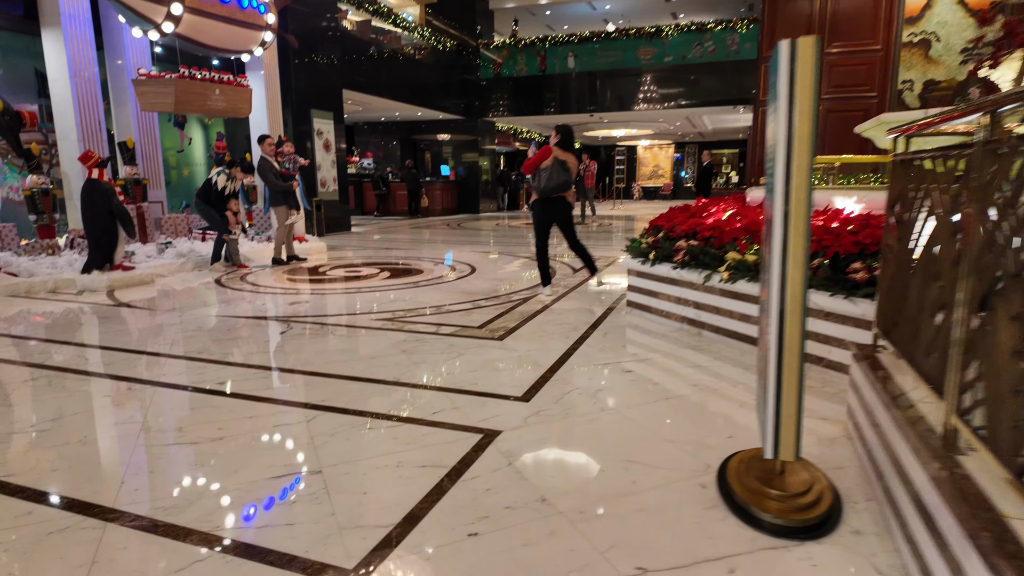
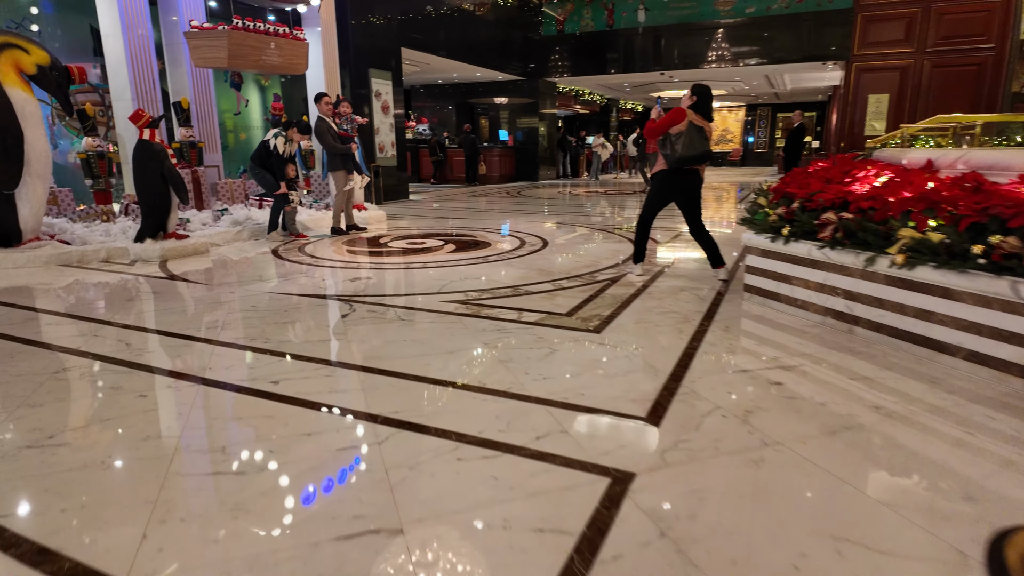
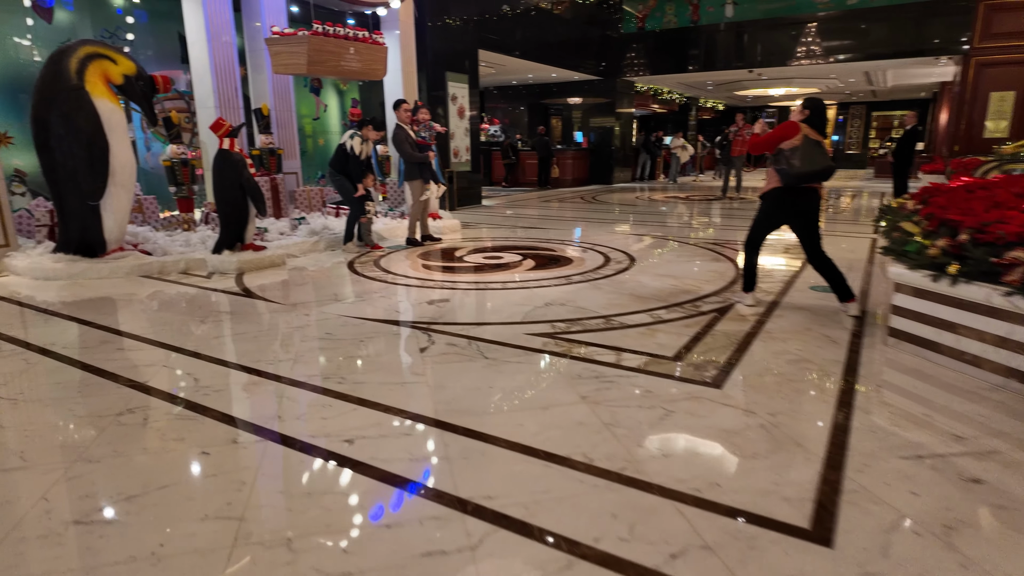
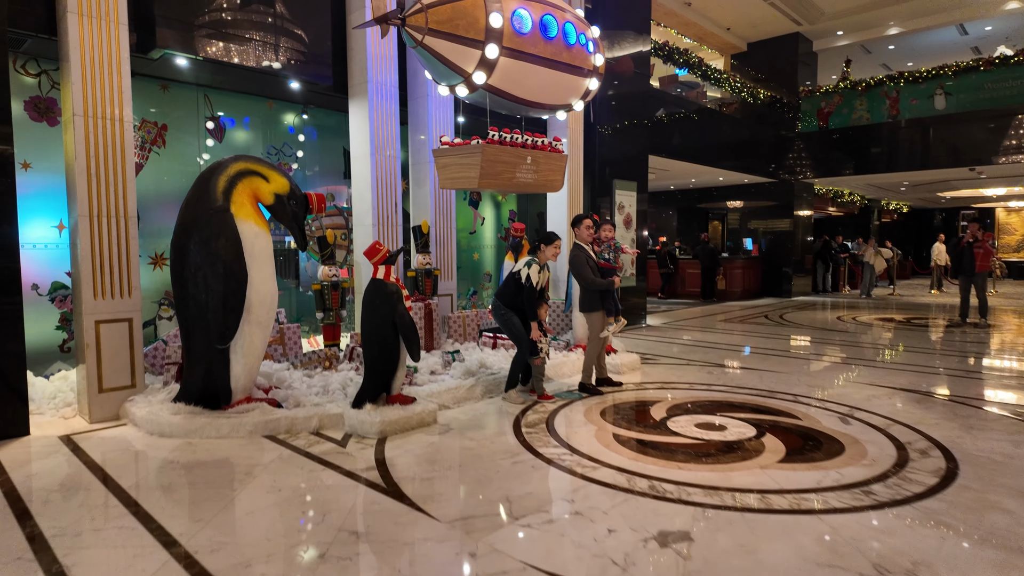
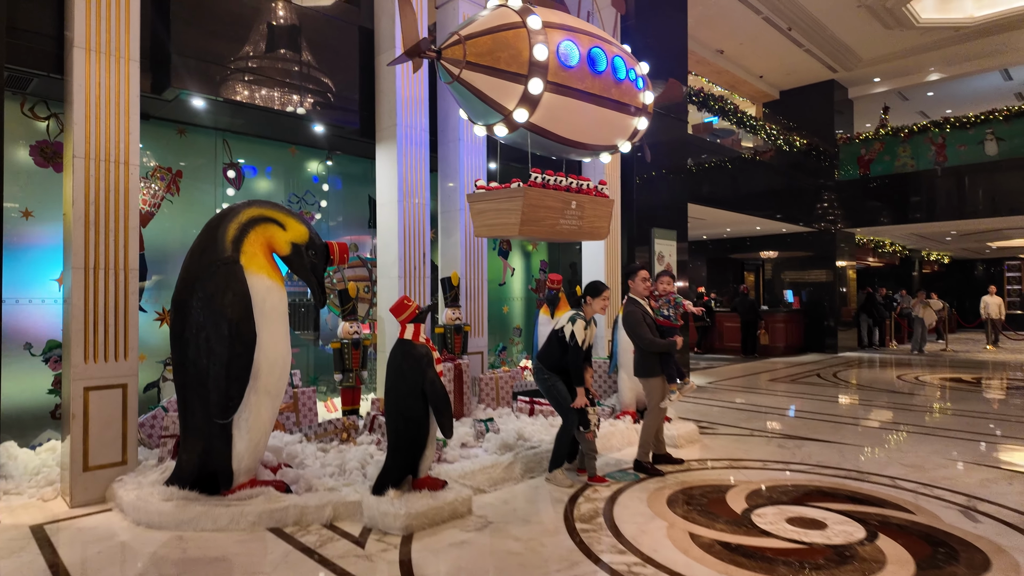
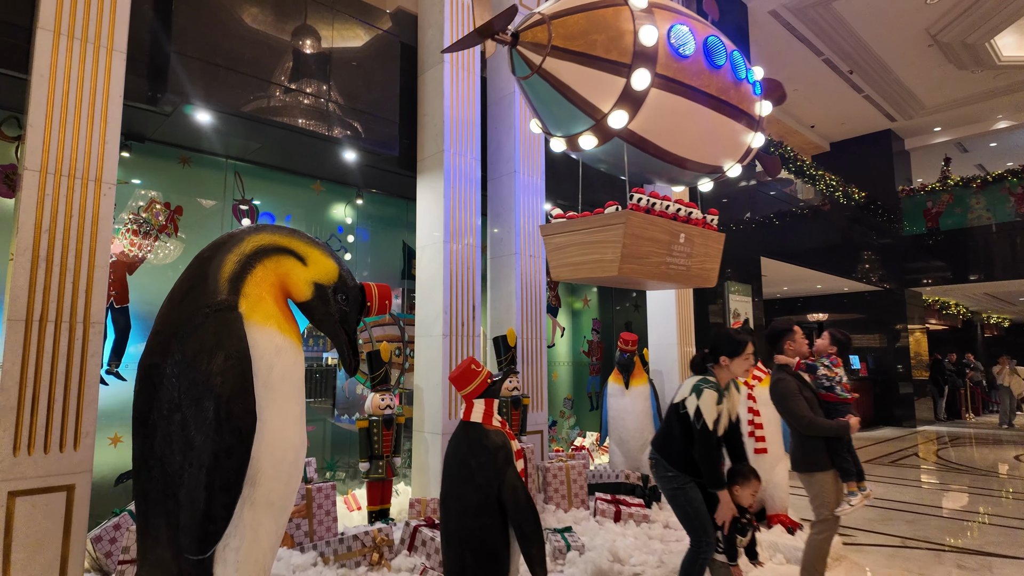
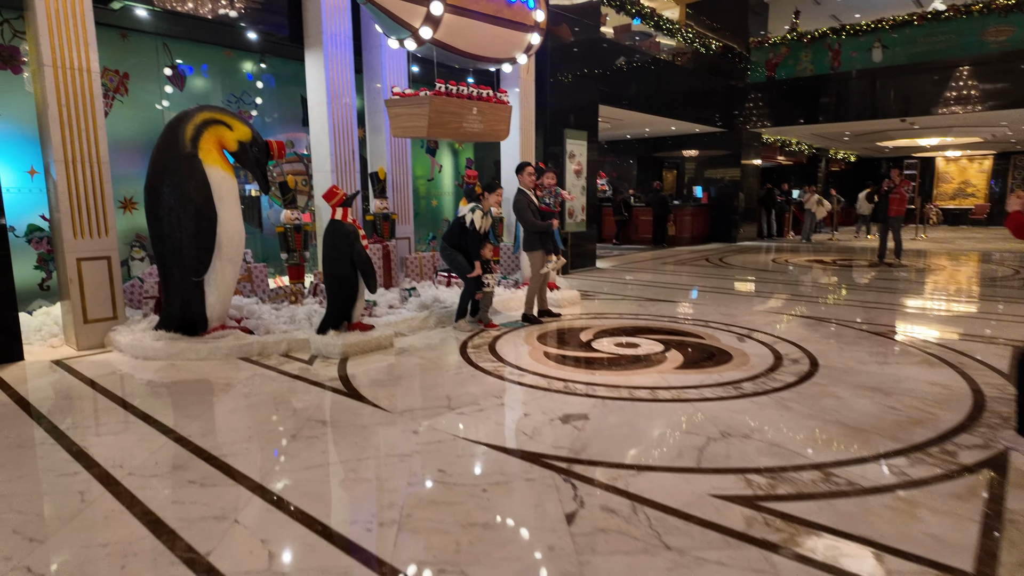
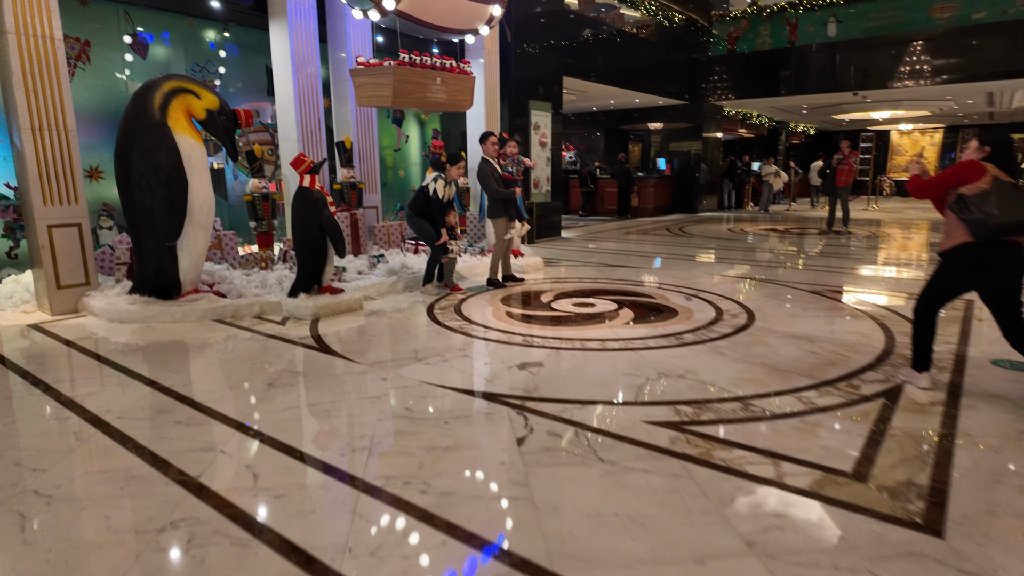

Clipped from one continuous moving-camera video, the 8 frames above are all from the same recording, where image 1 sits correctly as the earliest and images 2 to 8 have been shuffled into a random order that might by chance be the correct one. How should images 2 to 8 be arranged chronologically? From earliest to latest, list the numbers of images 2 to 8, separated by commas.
2, 3, 8, 7, 4, 5, 6
